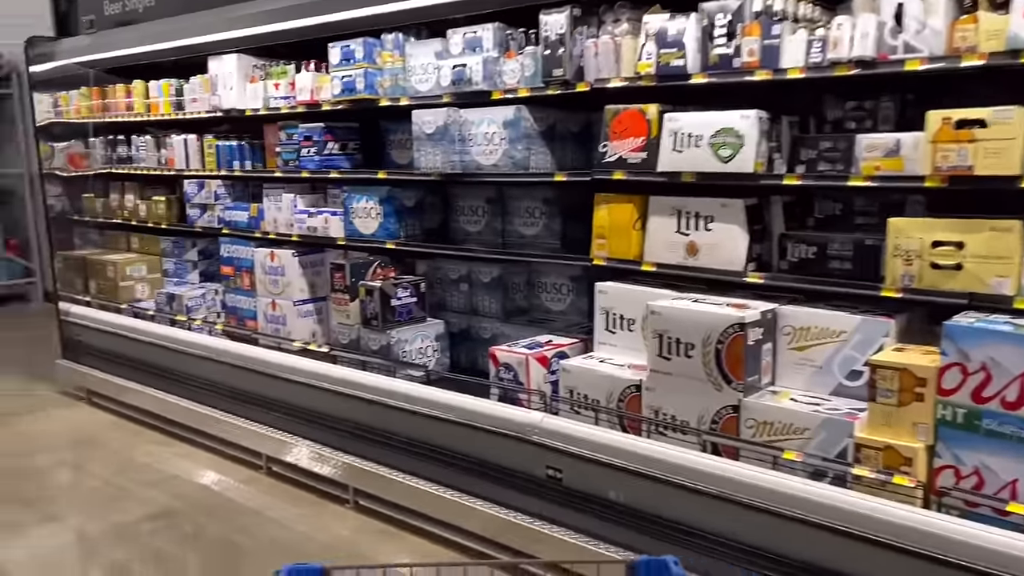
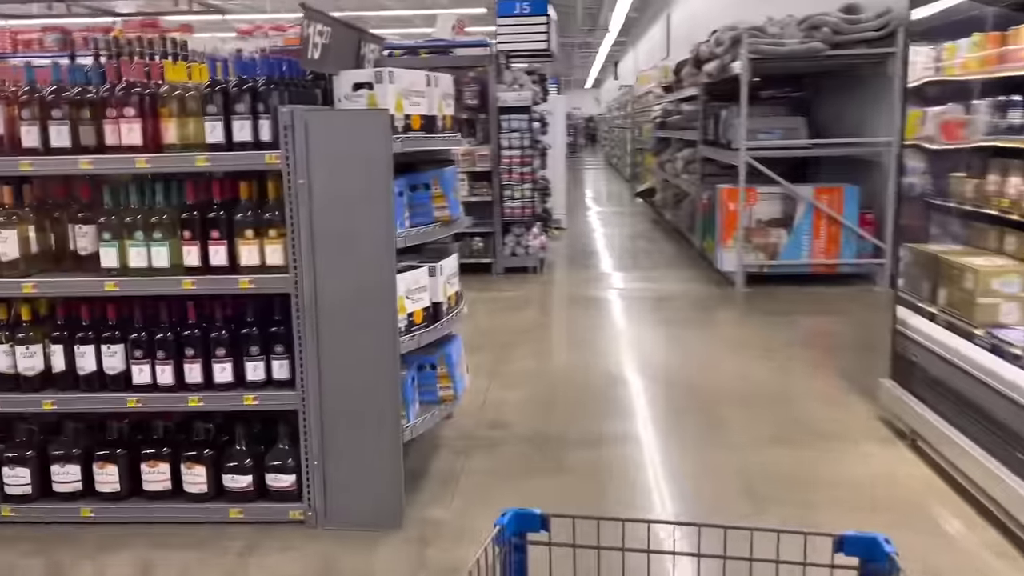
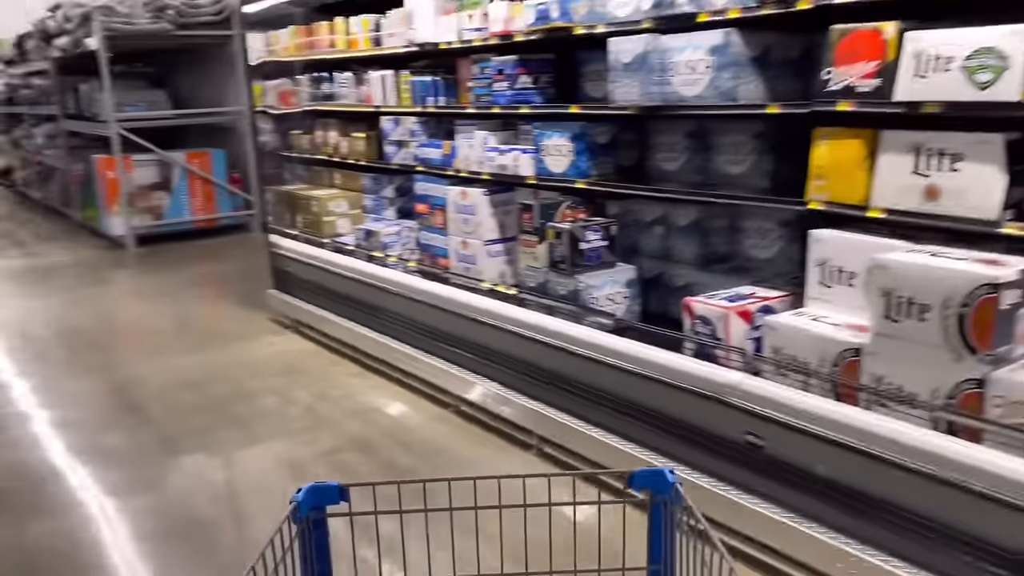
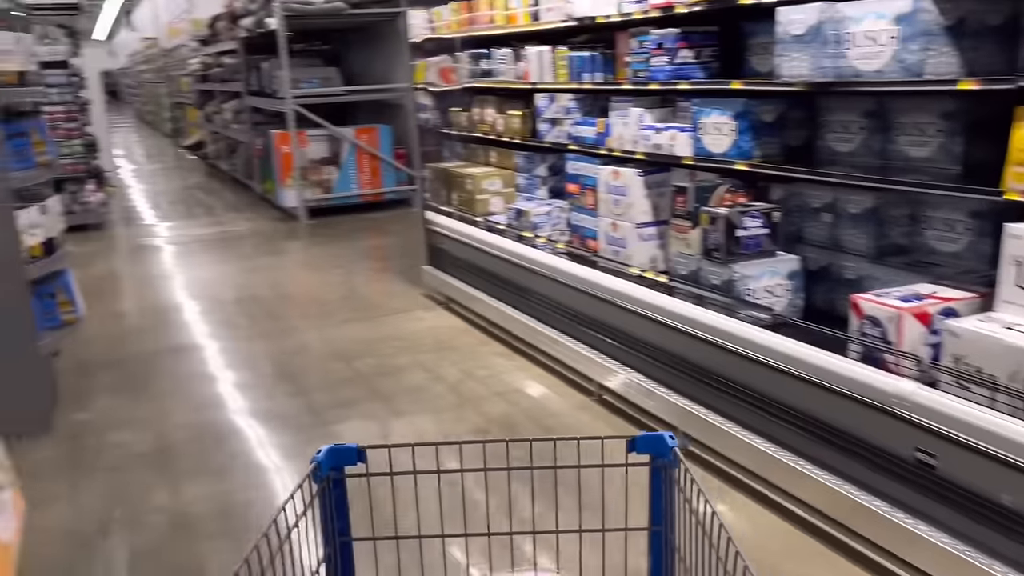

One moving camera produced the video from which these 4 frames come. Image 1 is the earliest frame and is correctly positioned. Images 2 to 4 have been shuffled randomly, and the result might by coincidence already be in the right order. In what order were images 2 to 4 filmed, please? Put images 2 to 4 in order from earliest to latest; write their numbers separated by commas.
3, 4, 2
